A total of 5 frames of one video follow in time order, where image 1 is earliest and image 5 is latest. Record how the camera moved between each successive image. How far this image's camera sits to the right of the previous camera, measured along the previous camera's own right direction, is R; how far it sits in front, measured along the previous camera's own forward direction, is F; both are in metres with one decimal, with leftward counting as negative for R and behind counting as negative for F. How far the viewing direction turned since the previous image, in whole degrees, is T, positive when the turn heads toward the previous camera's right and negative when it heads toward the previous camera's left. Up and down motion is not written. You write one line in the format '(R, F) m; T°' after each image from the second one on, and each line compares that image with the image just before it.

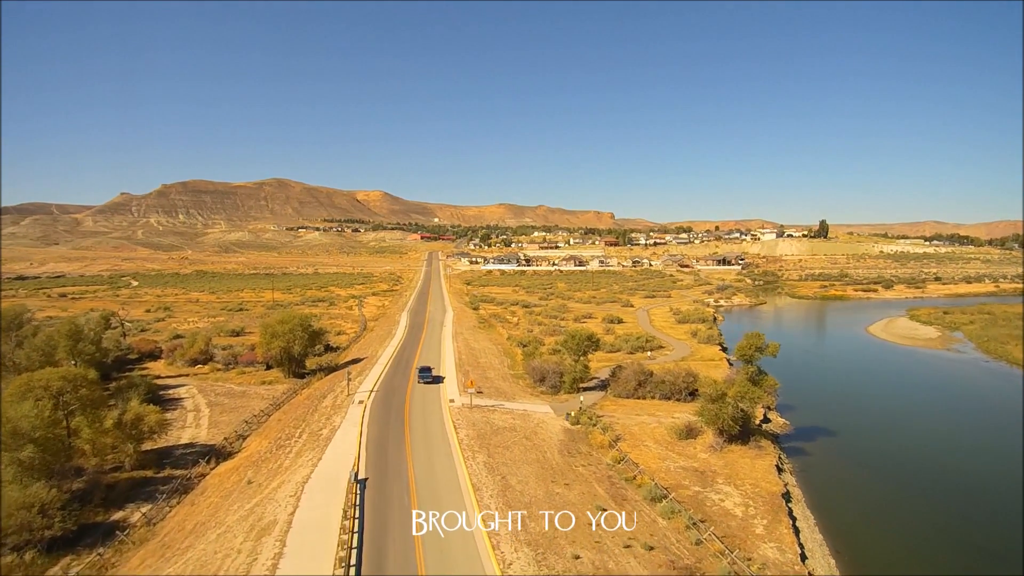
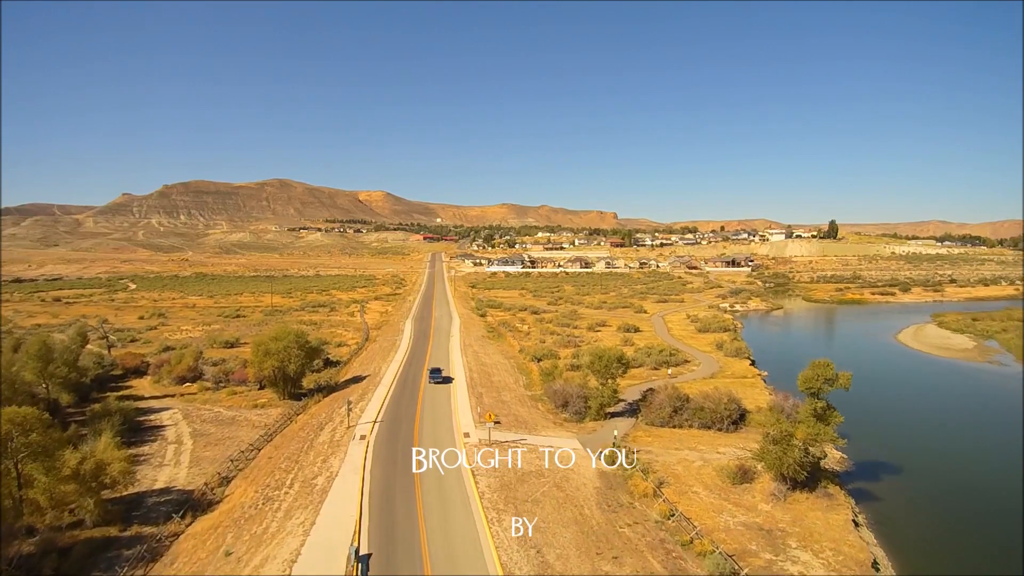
(-0.8, +2.6) m; 0°
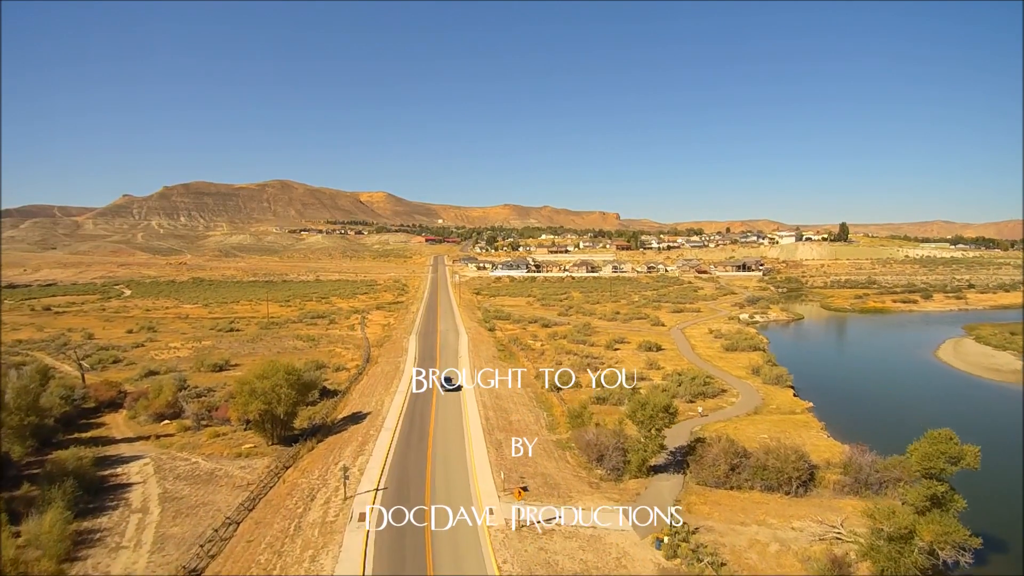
(-0.9, +3.3) m; 0°
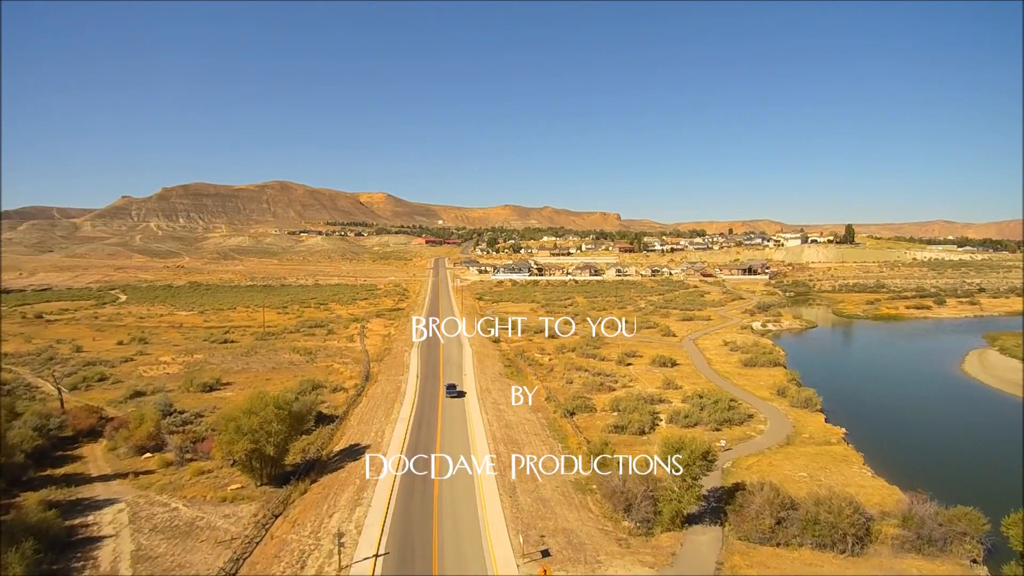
(-0.5, +2.1) m; 0°
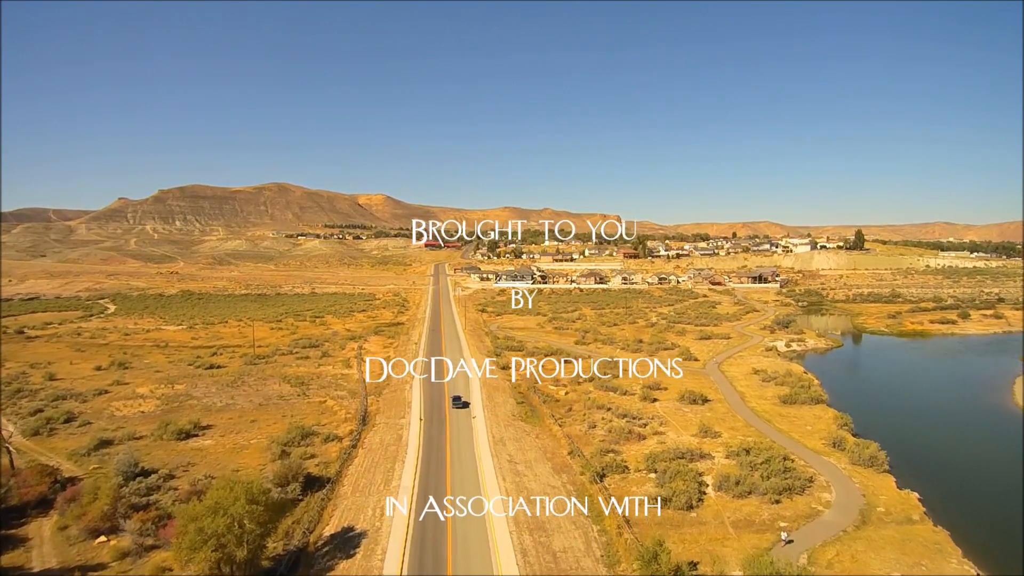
(-1.0, +3.9) m; 0°
